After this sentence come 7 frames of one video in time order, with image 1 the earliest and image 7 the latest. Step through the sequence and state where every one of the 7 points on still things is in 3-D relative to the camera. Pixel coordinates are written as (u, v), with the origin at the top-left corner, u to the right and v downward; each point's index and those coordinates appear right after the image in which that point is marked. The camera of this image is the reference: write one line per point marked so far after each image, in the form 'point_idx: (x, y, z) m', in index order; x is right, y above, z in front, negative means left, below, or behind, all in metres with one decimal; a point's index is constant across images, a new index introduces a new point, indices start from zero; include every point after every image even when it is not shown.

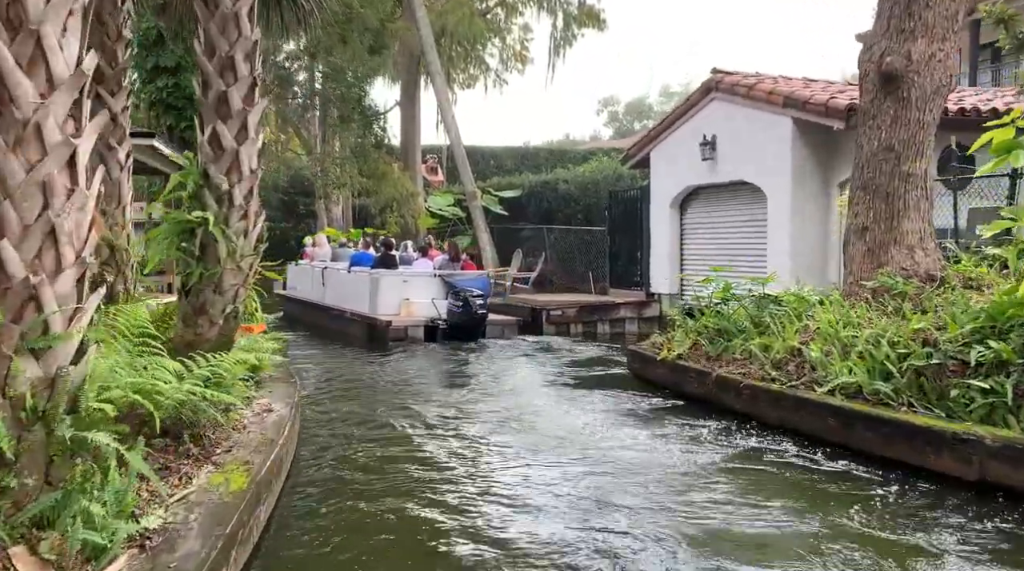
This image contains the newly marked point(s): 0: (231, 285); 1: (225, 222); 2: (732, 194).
0: (-1.8, 0.0, +5.9) m
1: (-1.8, +0.4, +5.9) m
2: (+3.4, +1.4, +14.2) m
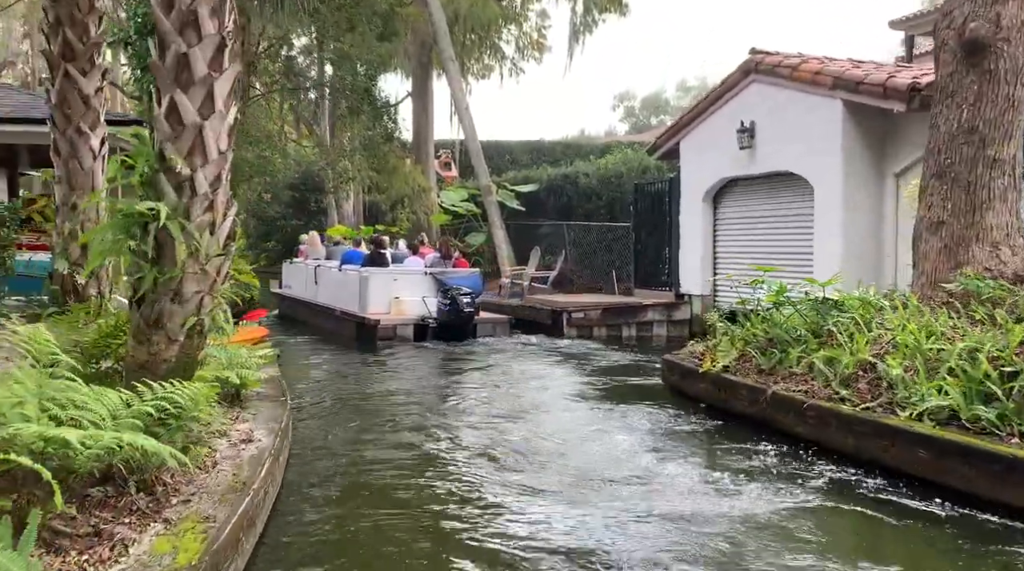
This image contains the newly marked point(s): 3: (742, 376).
0: (-1.7, 0.0, +4.8) m
1: (-1.7, +0.4, +4.8) m
2: (+3.7, +1.4, +13.0) m
3: (+2.0, -0.8, +8.2) m
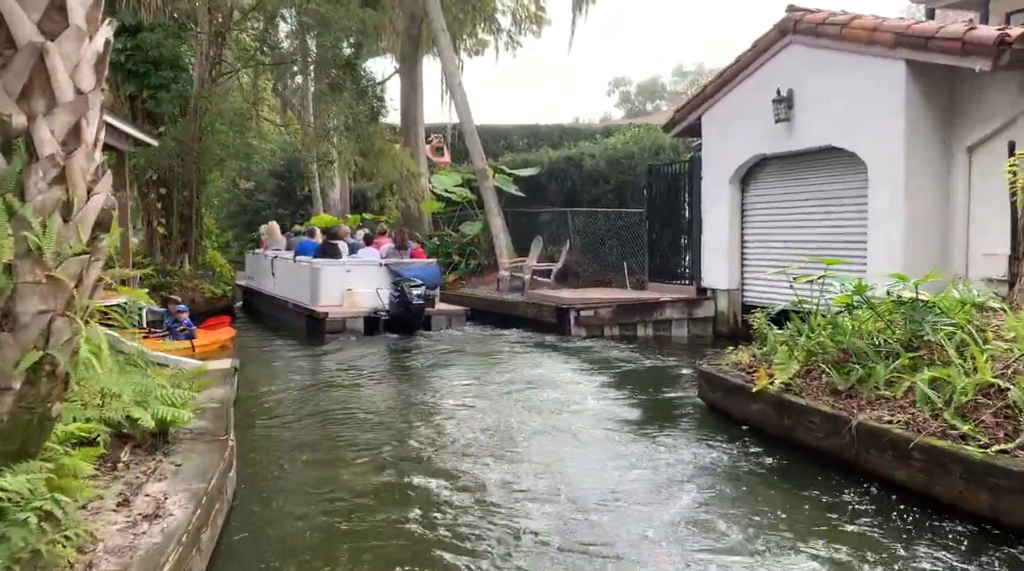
0: (-1.6, -0.1, +3.1) m
1: (-1.6, +0.3, +3.0) m
2: (+3.7, +1.5, +11.3) m
3: (+2.1, -0.8, +6.5) m
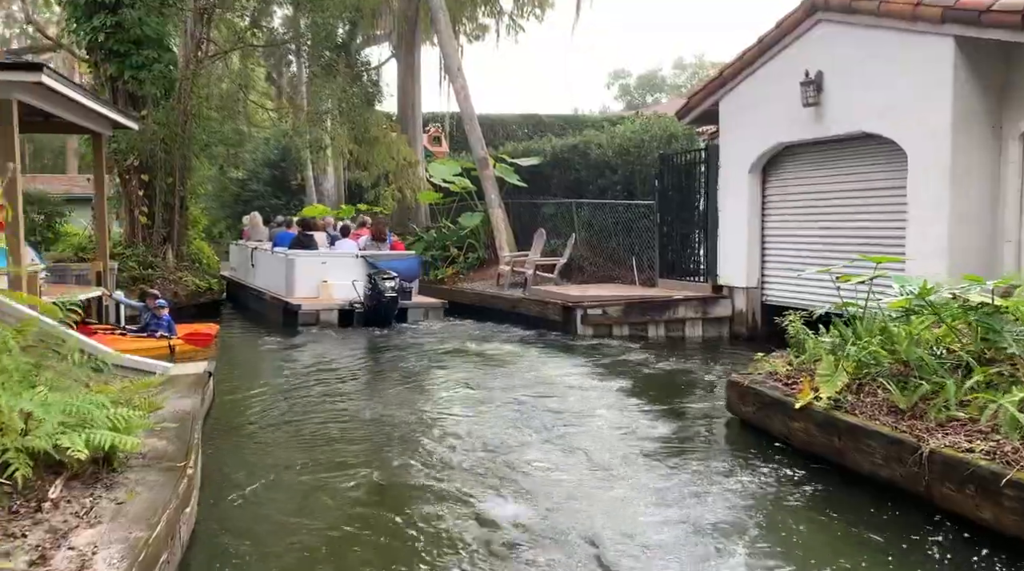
0: (-1.5, -0.1, +2.2) m
1: (-1.5, +0.3, +2.1) m
2: (+3.7, +1.5, +10.4) m
3: (+2.2, -0.8, +5.6) m
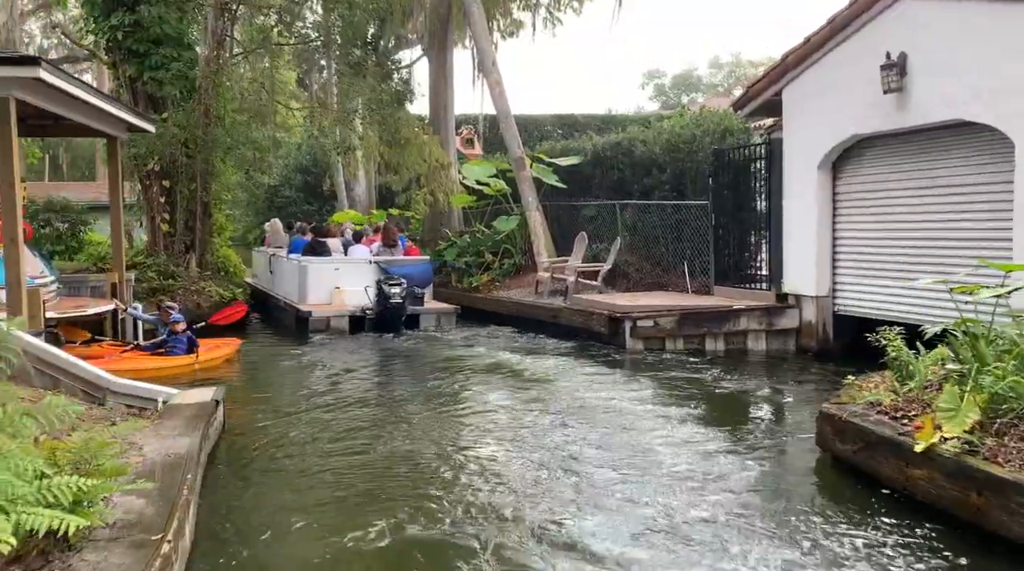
0: (-1.3, -0.2, +1.2) m
1: (-1.4, +0.2, +1.1) m
2: (+4.2, +1.4, +9.2) m
3: (+2.4, -0.9, +4.5) m
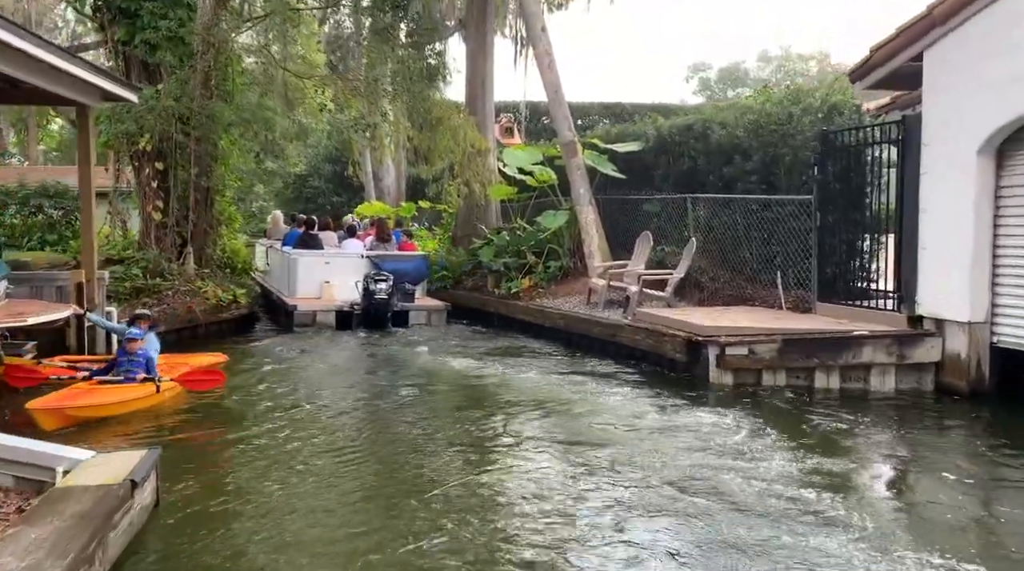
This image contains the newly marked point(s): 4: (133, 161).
0: (-1.2, -0.3, -1.3) m
1: (-1.2, +0.1, -1.3) m
2: (+4.6, +1.2, +6.5) m
3: (+2.7, -1.1, +1.9) m
4: (-6.0, +2.0, +14.5) m
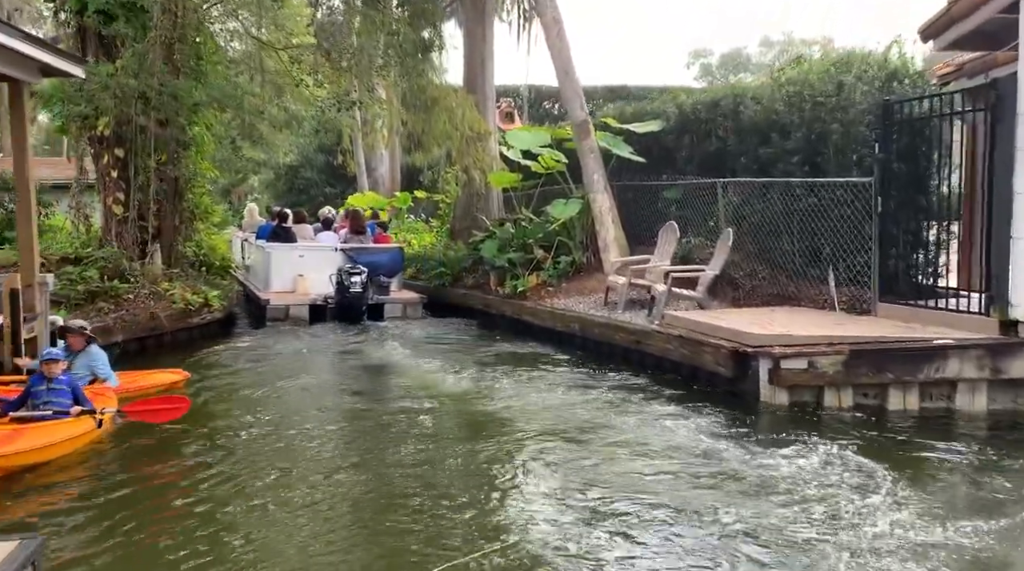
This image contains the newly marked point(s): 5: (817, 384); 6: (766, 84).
0: (-1.1, -0.5, -2.8) m
1: (-1.1, -0.1, -2.9) m
2: (+4.7, +1.2, +4.9) m
3: (+2.8, -1.2, +0.4) m
4: (-5.9, +1.9, +12.9) m
5: (+2.4, -0.8, +7.3) m
6: (+3.0, +2.4, +11.0) m
